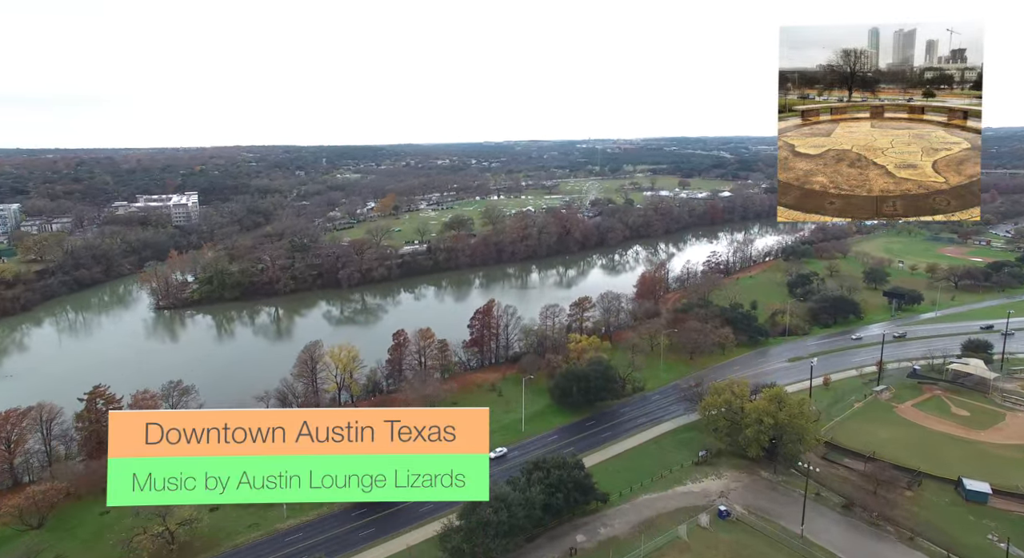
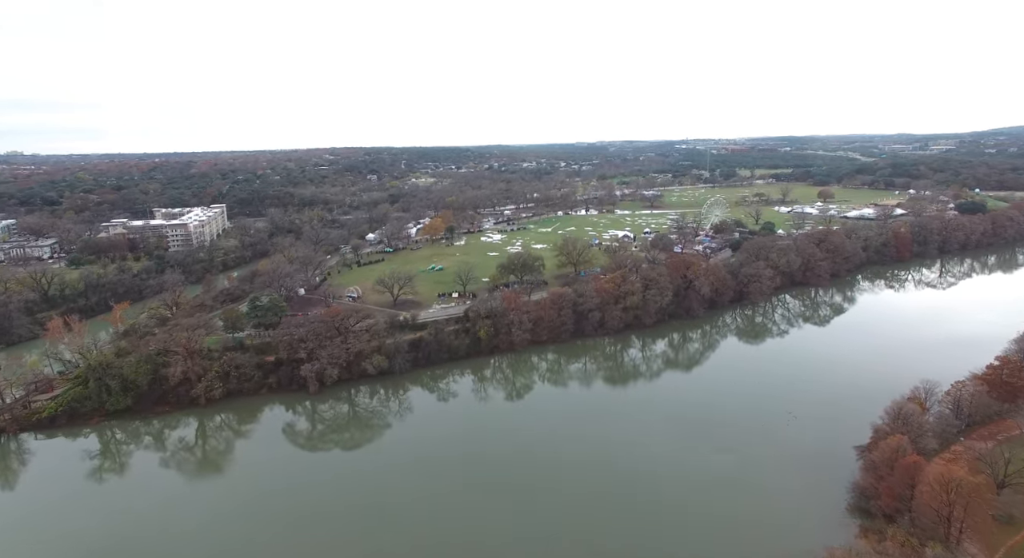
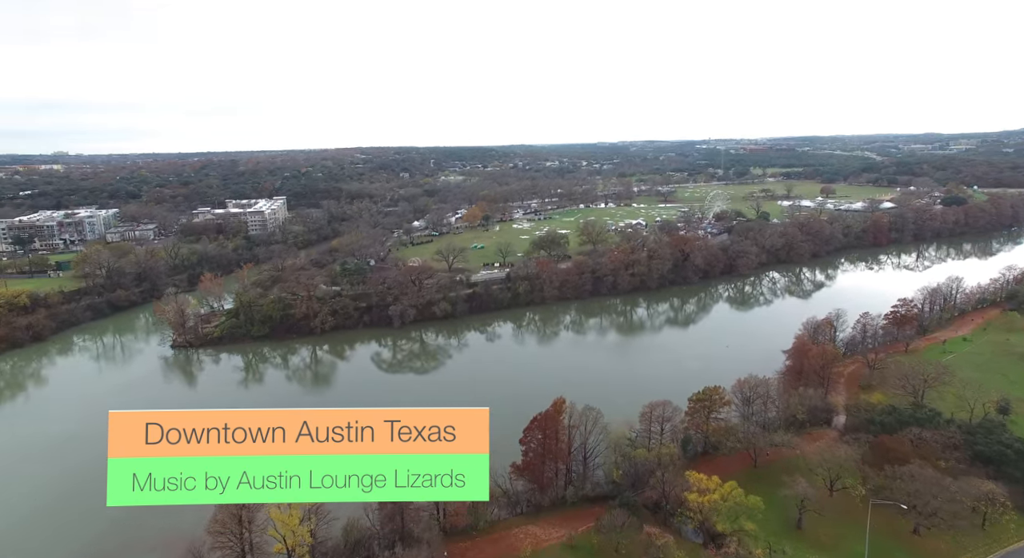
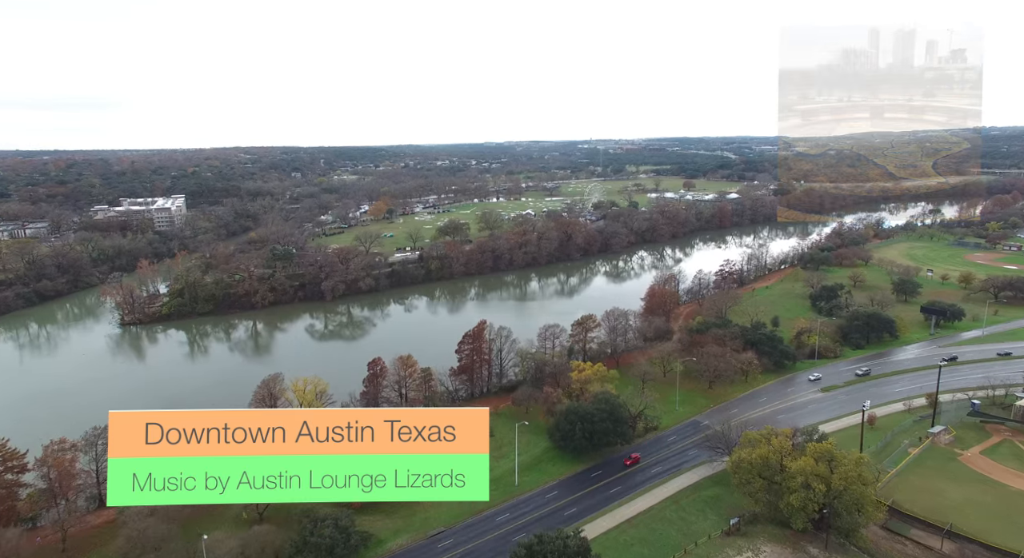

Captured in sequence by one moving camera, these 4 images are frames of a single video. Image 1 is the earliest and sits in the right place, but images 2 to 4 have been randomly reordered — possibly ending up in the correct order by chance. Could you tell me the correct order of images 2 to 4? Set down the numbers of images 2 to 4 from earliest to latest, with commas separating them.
4, 3, 2
